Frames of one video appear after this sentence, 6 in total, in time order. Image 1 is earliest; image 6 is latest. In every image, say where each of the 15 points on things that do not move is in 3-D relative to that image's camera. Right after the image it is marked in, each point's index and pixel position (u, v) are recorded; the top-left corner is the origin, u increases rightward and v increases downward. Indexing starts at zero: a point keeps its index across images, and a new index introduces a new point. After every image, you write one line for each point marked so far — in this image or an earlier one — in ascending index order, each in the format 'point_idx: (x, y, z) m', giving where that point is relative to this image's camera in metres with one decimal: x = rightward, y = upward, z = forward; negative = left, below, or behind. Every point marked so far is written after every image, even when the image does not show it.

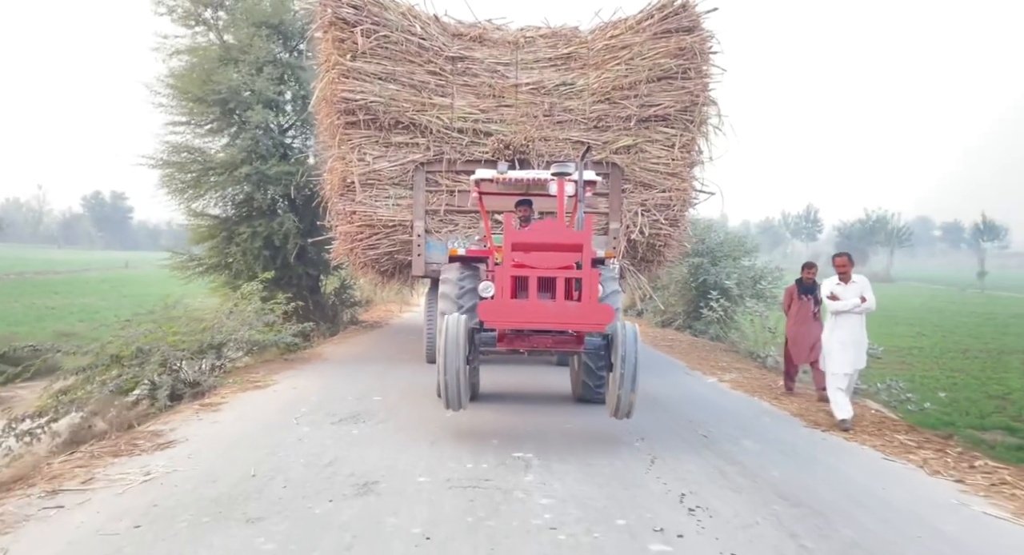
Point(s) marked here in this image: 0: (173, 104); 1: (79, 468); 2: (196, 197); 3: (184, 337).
0: (-5.4, +2.8, +12.1) m
1: (-2.5, -1.1, +4.4) m
2: (-5.0, +1.3, +12.0) m
3: (-3.6, -0.6, +8.3) m
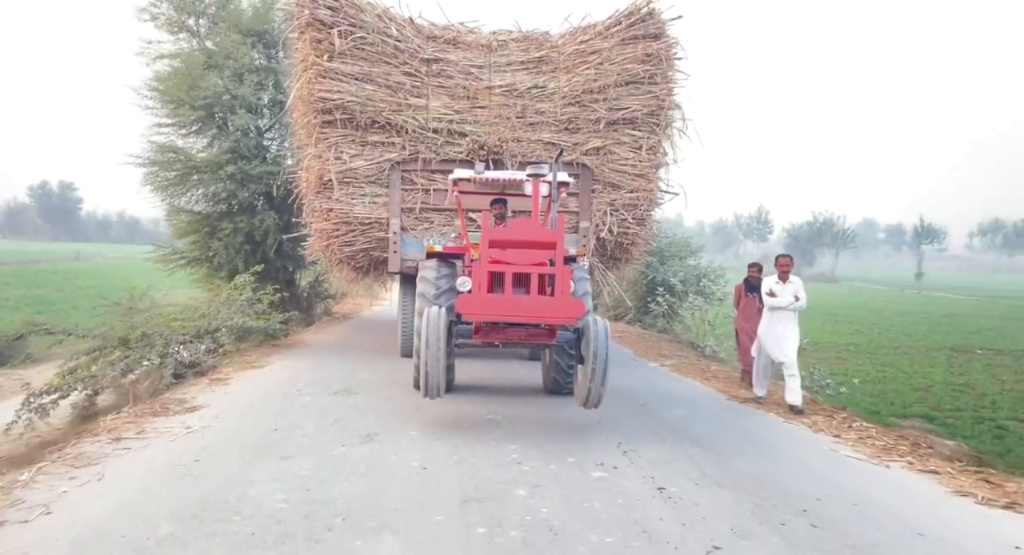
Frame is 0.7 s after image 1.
0: (-6.0, +2.9, +12.8) m
1: (-2.6, -1.0, +5.3) m
2: (-5.6, +1.4, +12.8) m
3: (-4.0, -0.5, +9.2) m
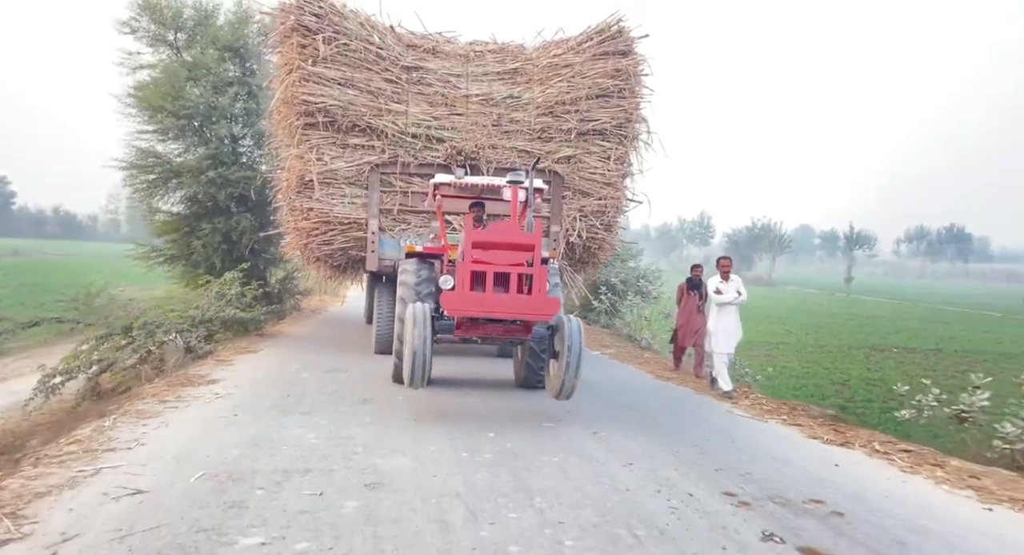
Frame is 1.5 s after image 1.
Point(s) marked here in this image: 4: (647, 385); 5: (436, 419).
0: (-6.8, +3.0, +13.7) m
1: (-2.9, -1.0, +6.5) m
2: (-6.4, +1.5, +13.7) m
3: (-4.5, -0.5, +10.3) m
4: (+1.6, -1.3, +8.9) m
5: (-0.6, -1.1, +5.9) m
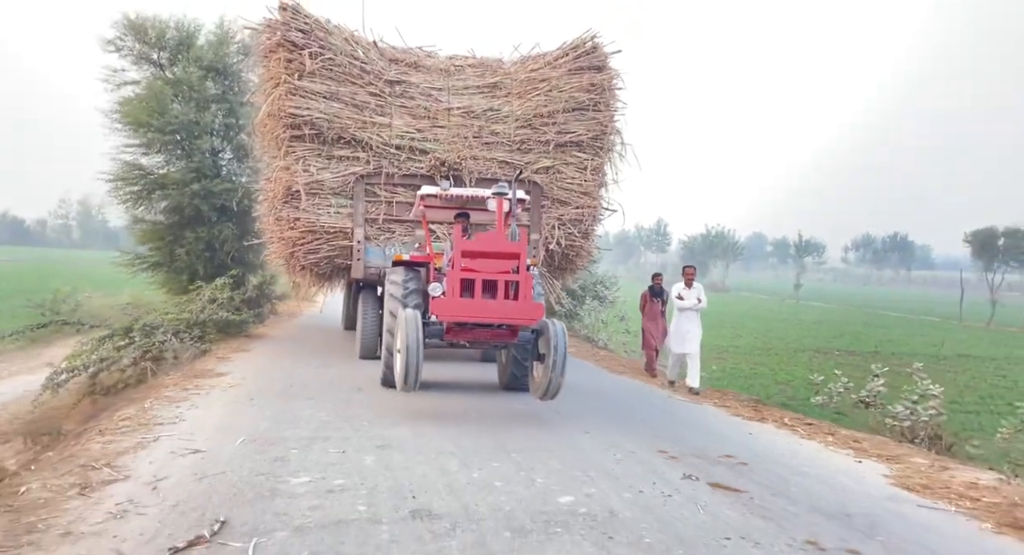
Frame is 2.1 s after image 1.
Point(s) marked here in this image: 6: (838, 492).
0: (-7.4, +2.9, +14.5) m
1: (-3.2, -1.0, +7.4) m
2: (-7.0, +1.4, +14.5) m
3: (-5.0, -0.6, +11.1) m
4: (+1.2, -1.4, +10.1) m
5: (-0.8, -1.1, +7.0) m
6: (+2.0, -1.3, +4.5) m
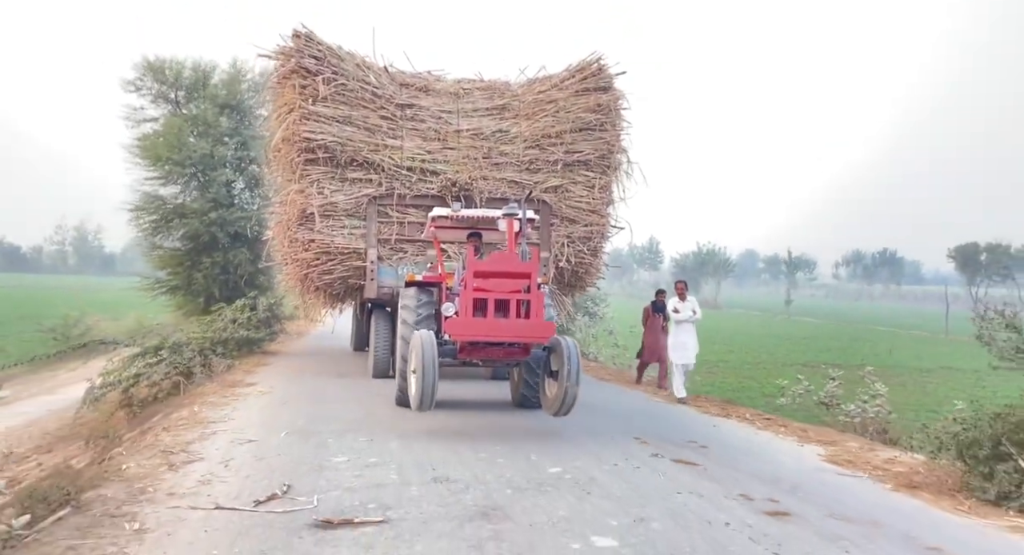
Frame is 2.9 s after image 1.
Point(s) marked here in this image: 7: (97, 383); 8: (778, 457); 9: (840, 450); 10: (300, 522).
0: (-7.5, +2.4, +15.5) m
1: (-3.2, -1.3, +8.4) m
2: (-7.2, +0.9, +15.5) m
3: (-5.1, -0.9, +12.1) m
4: (+1.2, -1.6, +11.1) m
5: (-0.9, -1.3, +8.0) m
6: (+2.0, -1.4, +5.5) m
7: (-6.2, -1.6, +11.2) m
8: (+2.1, -1.4, +5.9) m
9: (+2.7, -1.4, +6.1) m
10: (-1.1, -1.2, +3.8) m
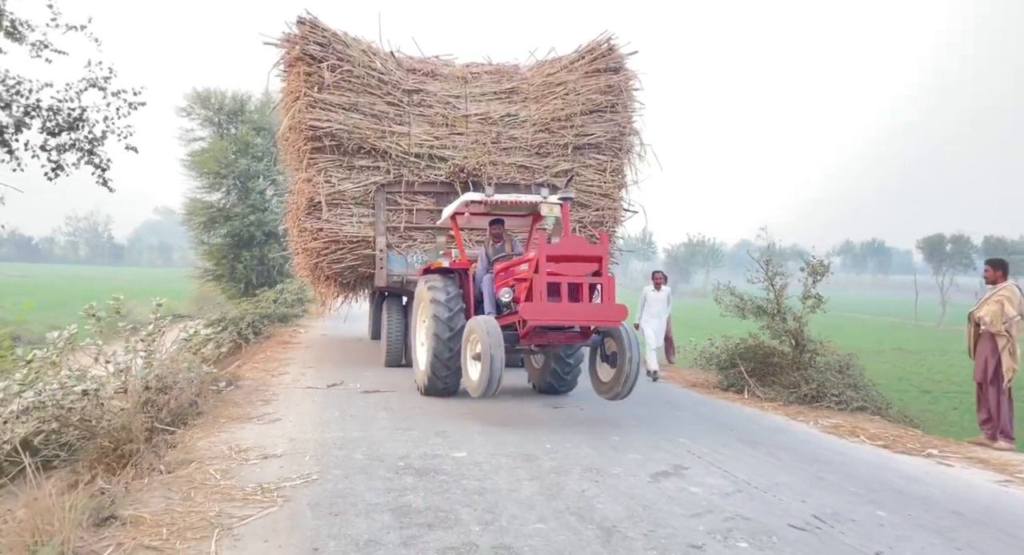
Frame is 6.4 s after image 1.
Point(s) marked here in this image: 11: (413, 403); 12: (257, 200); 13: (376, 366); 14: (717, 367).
0: (-8.0, +2.6, +19.2) m
1: (-3.7, -1.1, +12.1) m
2: (-7.7, +1.1, +19.2) m
3: (-5.6, -0.7, +15.8) m
4: (+0.7, -1.4, +14.8) m
5: (-1.4, -1.2, +11.7) m
6: (+1.4, -1.3, +9.3) m
7: (-6.7, -1.4, +14.9) m
8: (+1.6, -1.3, +9.6) m
9: (+2.2, -1.3, +9.8) m
10: (-1.6, -1.1, +7.6) m
11: (-1.0, -1.2, +7.2) m
12: (-6.5, +2.0, +19.2) m
13: (-2.0, -1.2, +11.1) m
14: (+2.3, -1.0, +8.4) m
